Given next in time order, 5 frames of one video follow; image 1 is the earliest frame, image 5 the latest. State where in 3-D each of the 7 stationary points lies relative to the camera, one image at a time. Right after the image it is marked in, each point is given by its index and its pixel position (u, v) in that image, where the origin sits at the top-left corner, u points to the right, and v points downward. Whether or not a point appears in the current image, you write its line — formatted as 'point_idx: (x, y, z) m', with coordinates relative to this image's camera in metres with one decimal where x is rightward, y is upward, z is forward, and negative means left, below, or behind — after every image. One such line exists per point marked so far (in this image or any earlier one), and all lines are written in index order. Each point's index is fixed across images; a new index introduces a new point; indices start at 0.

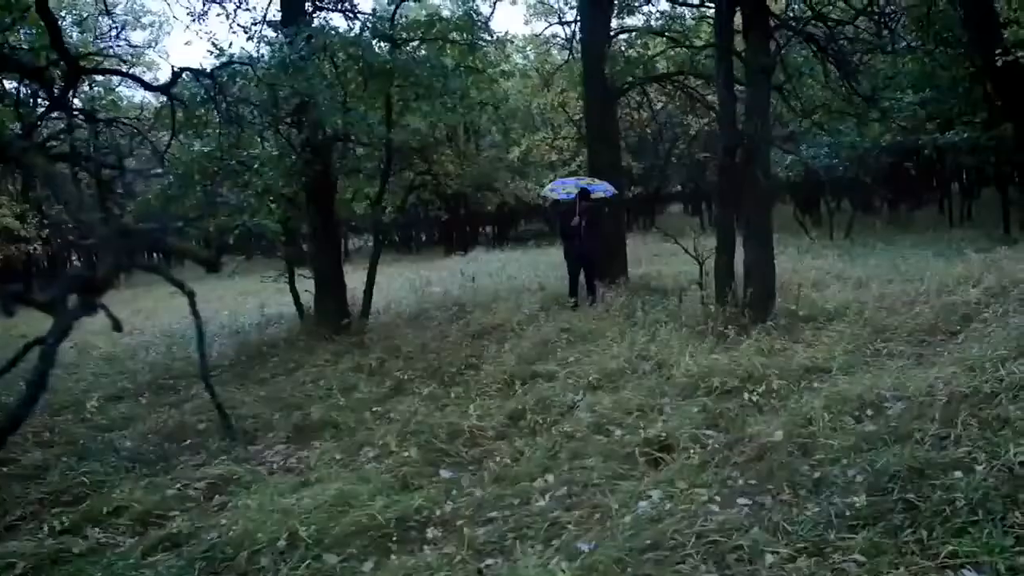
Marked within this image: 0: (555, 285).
0: (+0.7, +0.1, +13.8) m
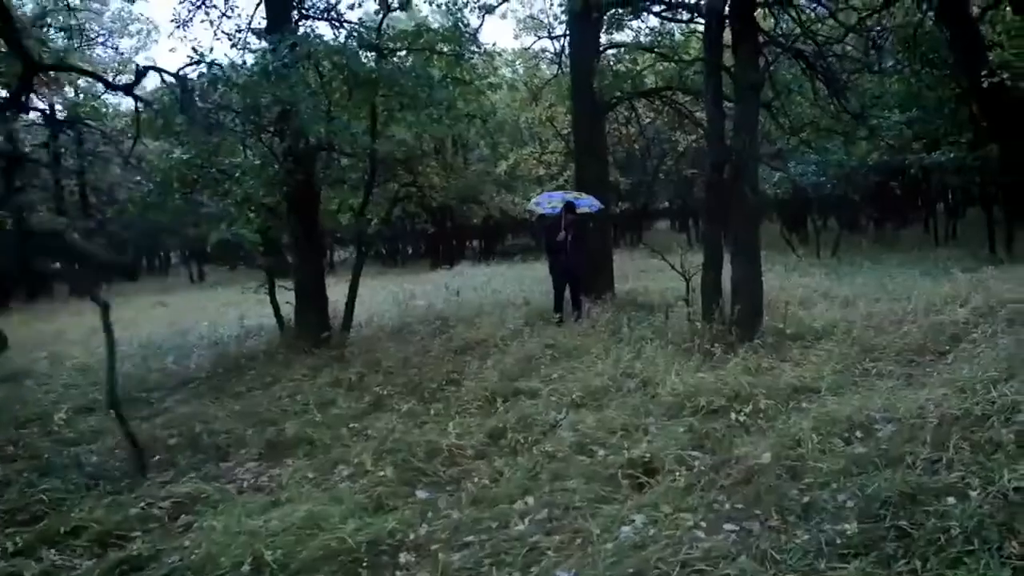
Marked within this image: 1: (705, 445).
0: (+0.5, -0.2, +13.6) m
1: (+1.5, -1.2, +6.0) m
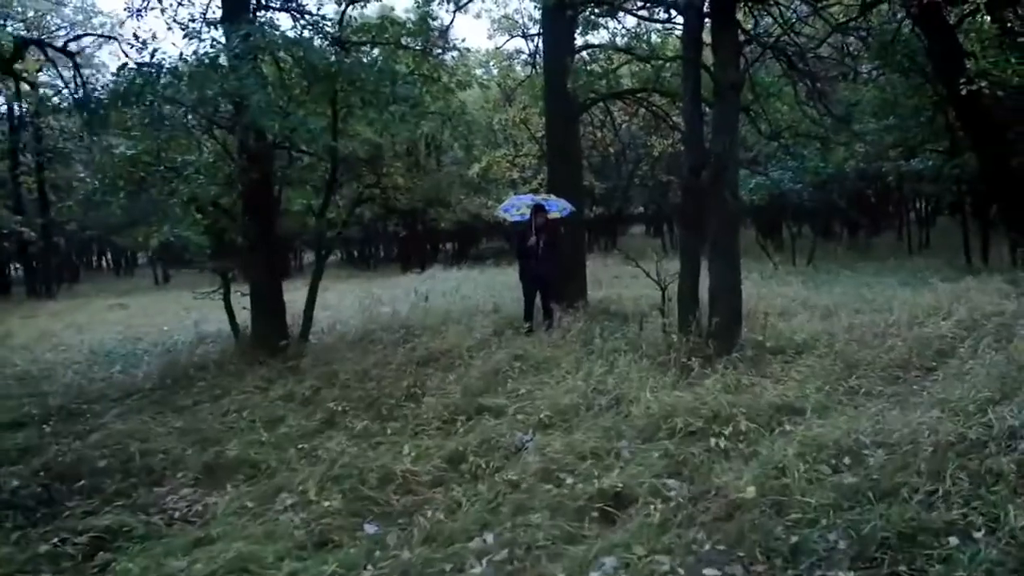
0: (0.0, -0.3, +13.1) m
1: (+1.2, -1.3, +5.5) m
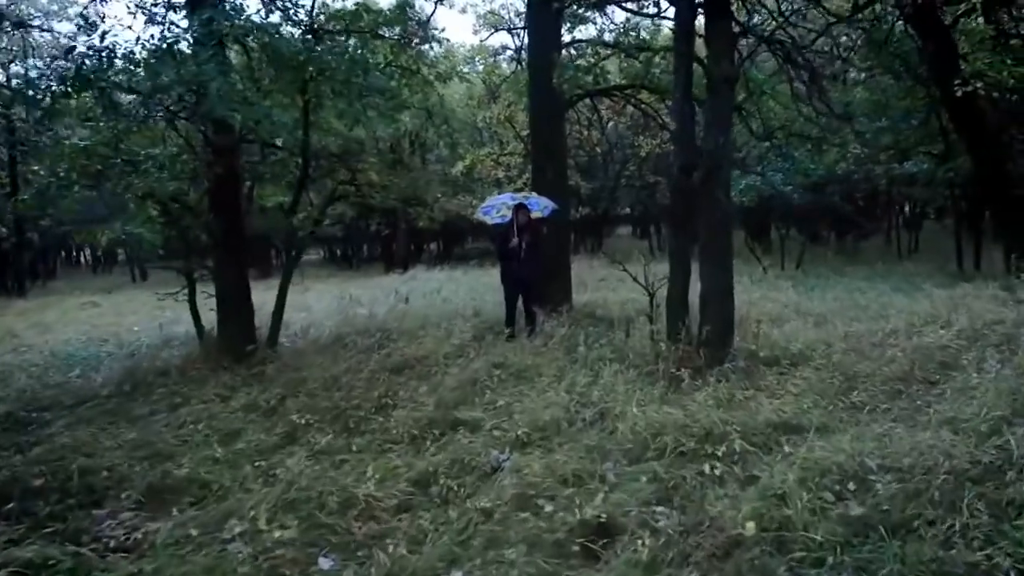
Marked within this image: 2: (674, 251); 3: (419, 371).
0: (-0.3, -0.4, +12.5) m
1: (+1.0, -1.4, +5.0) m
2: (+1.9, +0.4, +9.0) m
3: (-1.1, -1.0, +8.9) m
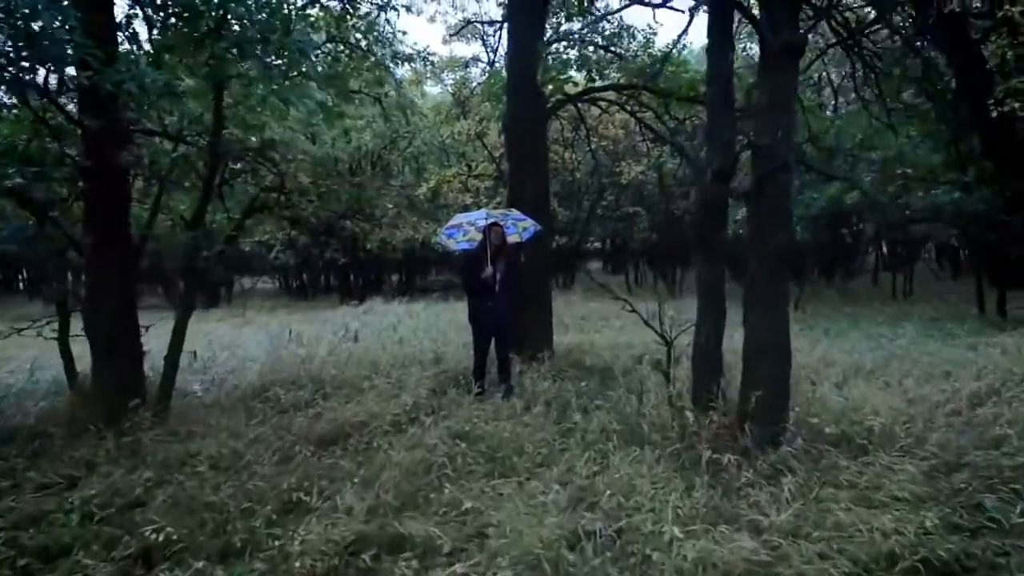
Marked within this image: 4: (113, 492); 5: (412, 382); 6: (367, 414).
0: (-0.7, -0.9, +10.1) m
1: (+1.0, -1.6, +2.7) m
2: (+1.7, 0.0, +6.7) m
3: (-1.3, -1.3, +6.5) m
4: (-2.9, -1.5, +5.6) m
5: (-1.1, -1.0, +8.6) m
6: (-1.4, -1.2, +7.2) m
